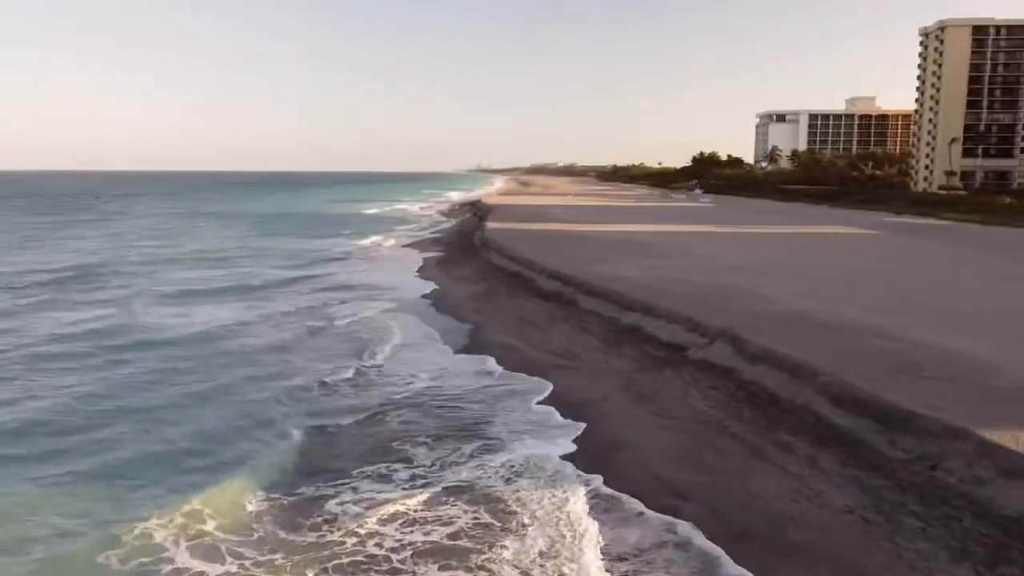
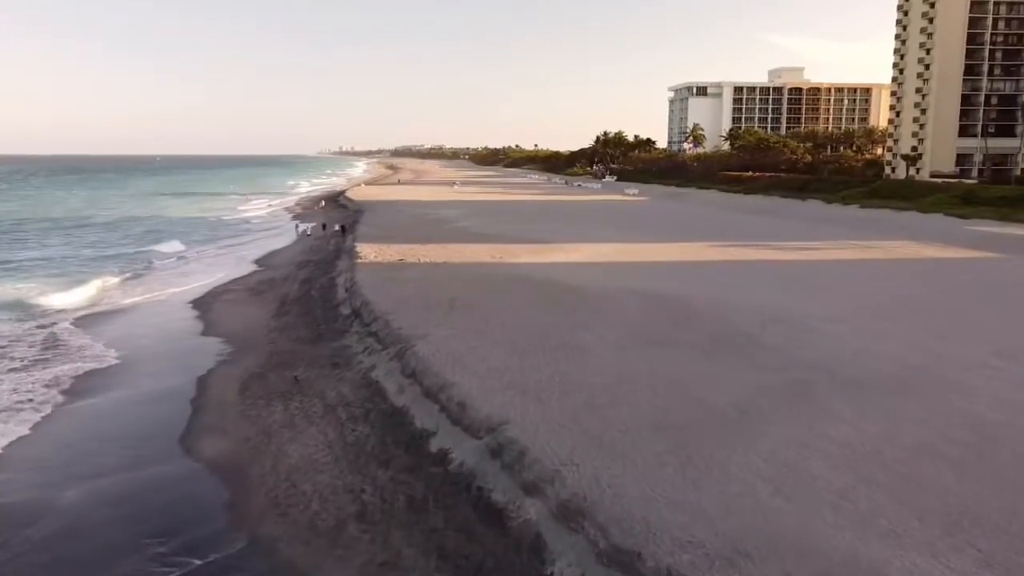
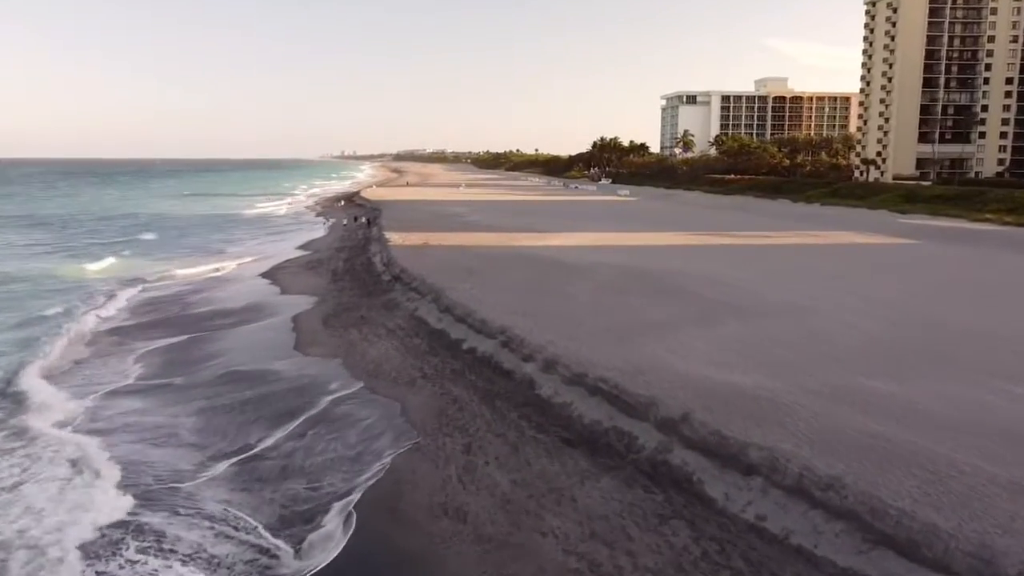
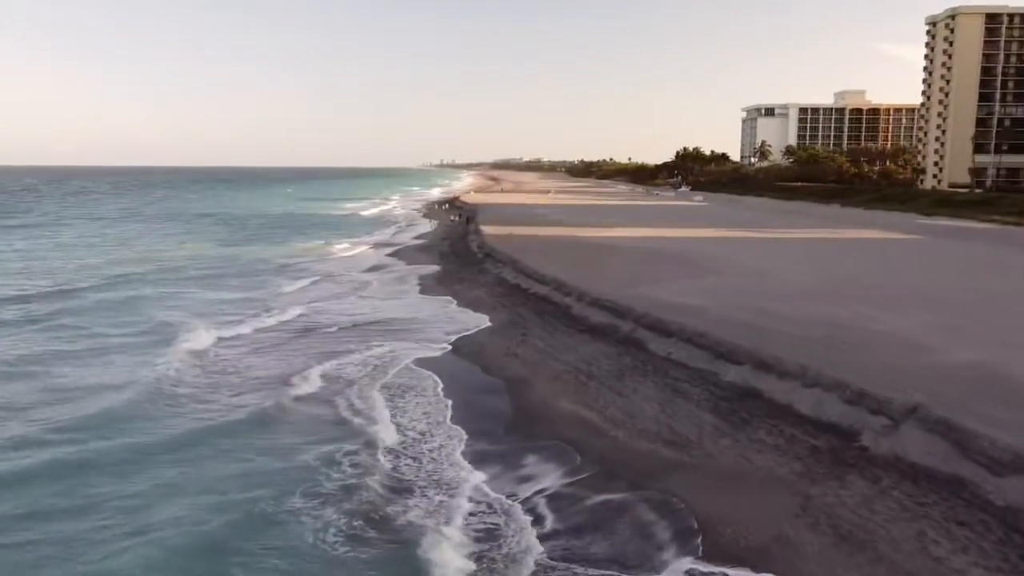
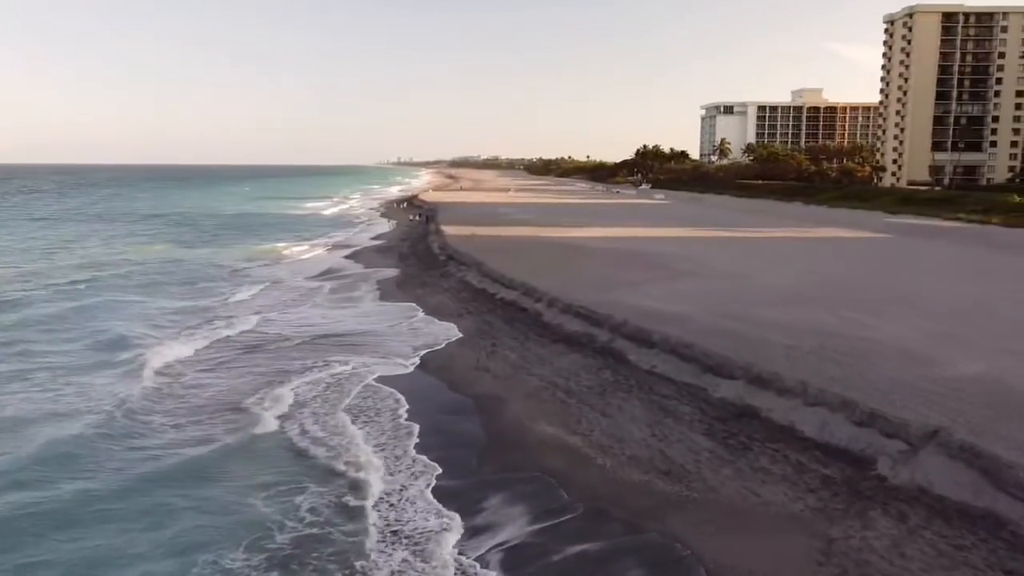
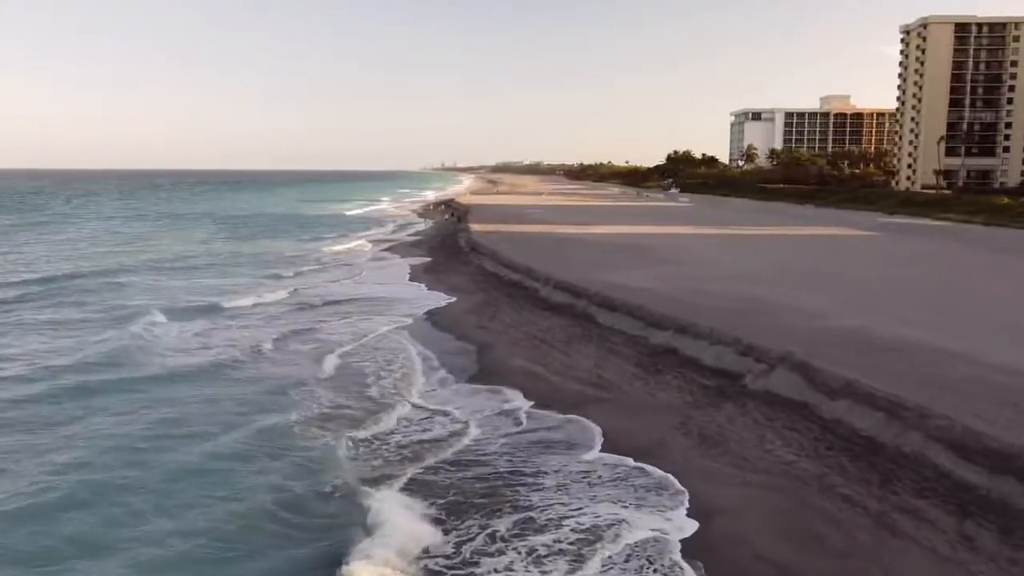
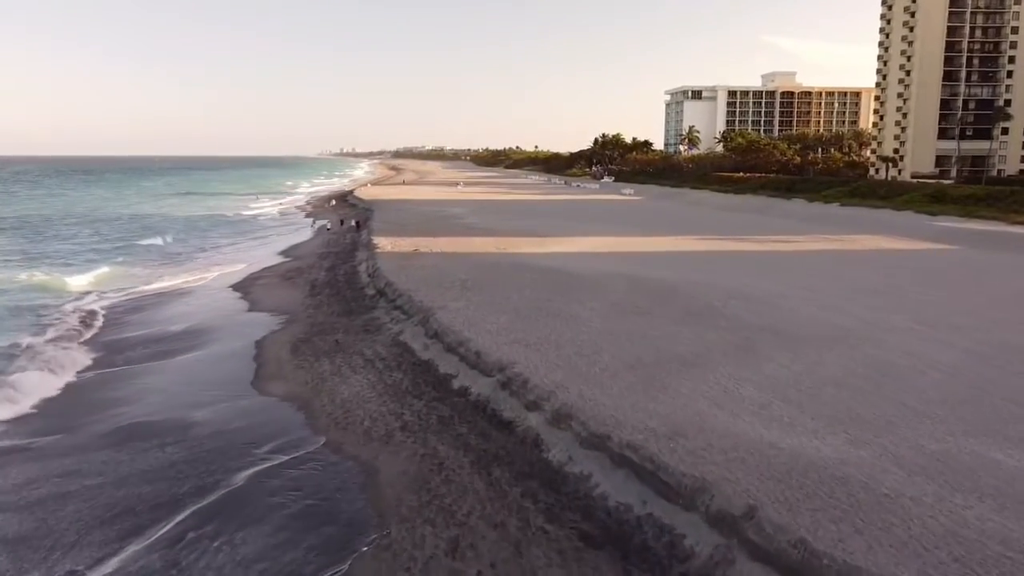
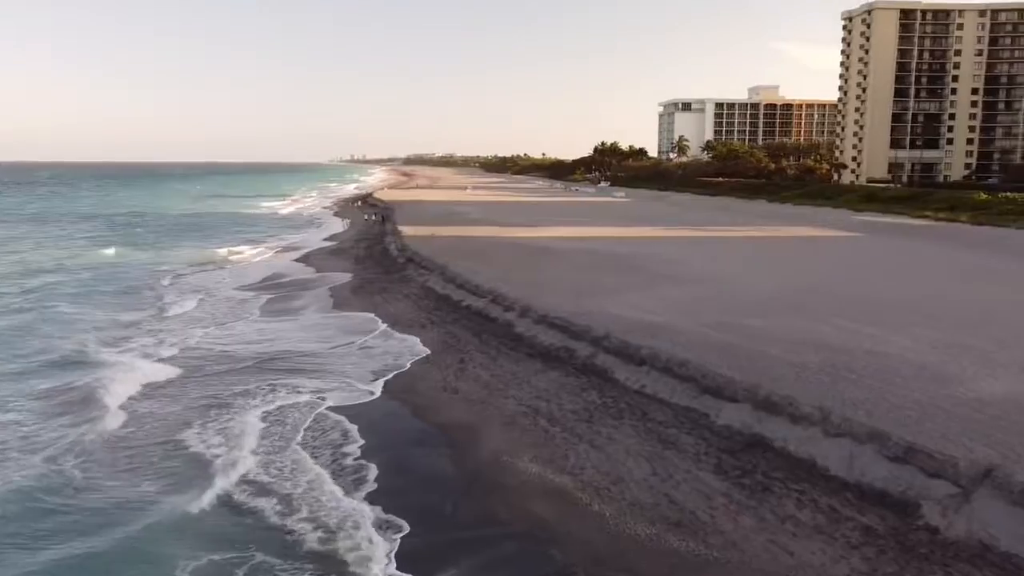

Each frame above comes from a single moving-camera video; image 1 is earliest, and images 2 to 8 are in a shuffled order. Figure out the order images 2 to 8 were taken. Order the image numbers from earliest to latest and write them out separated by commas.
6, 4, 5, 8, 3, 7, 2
